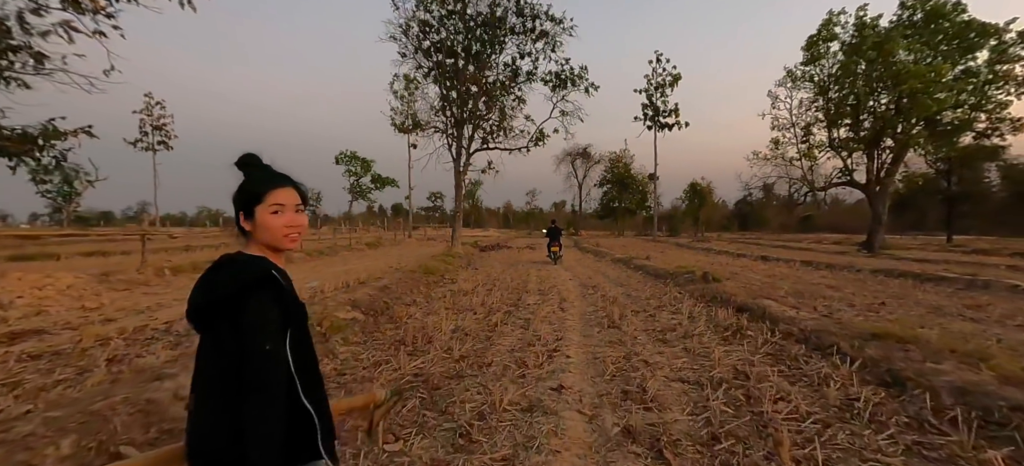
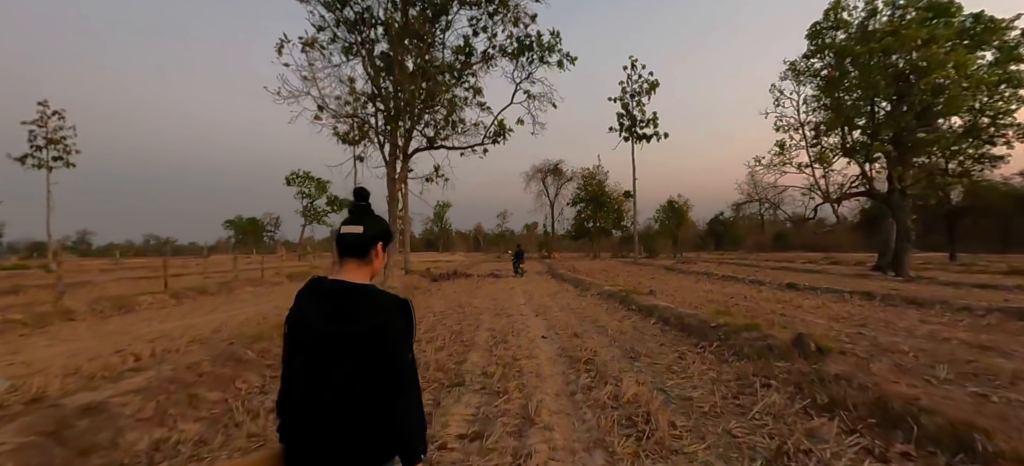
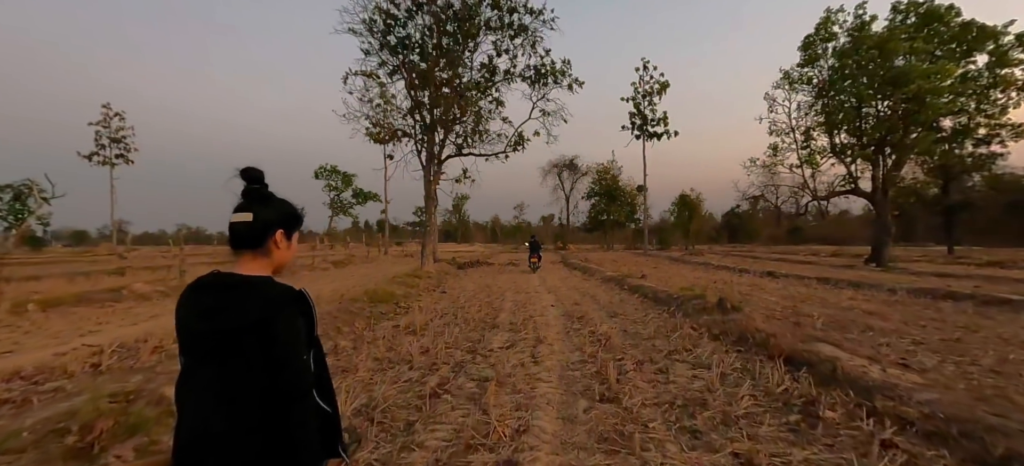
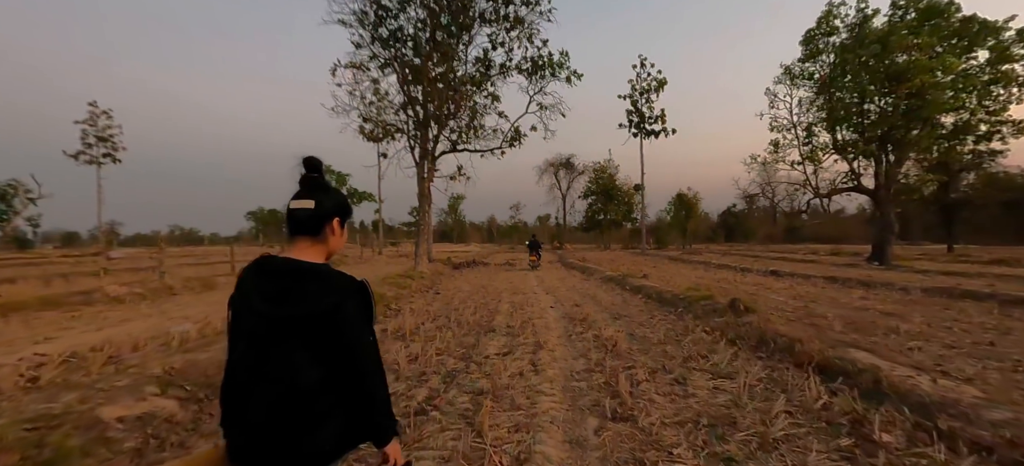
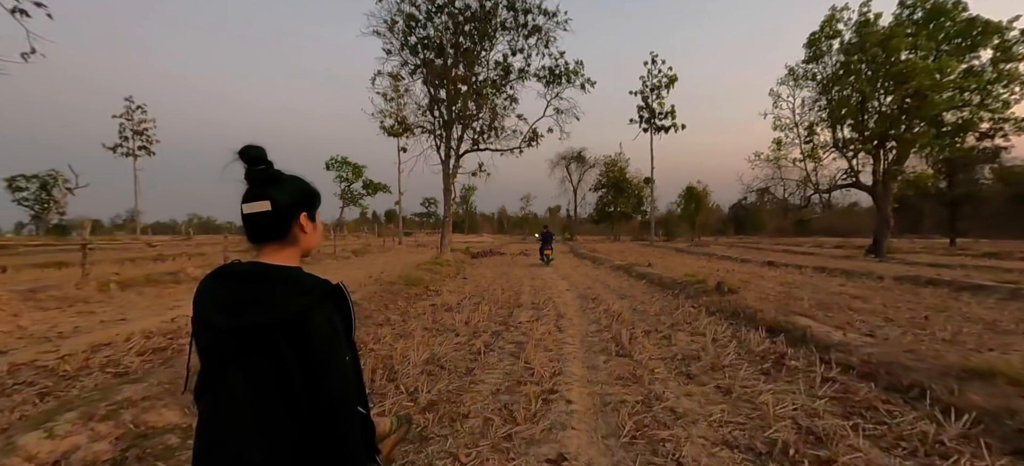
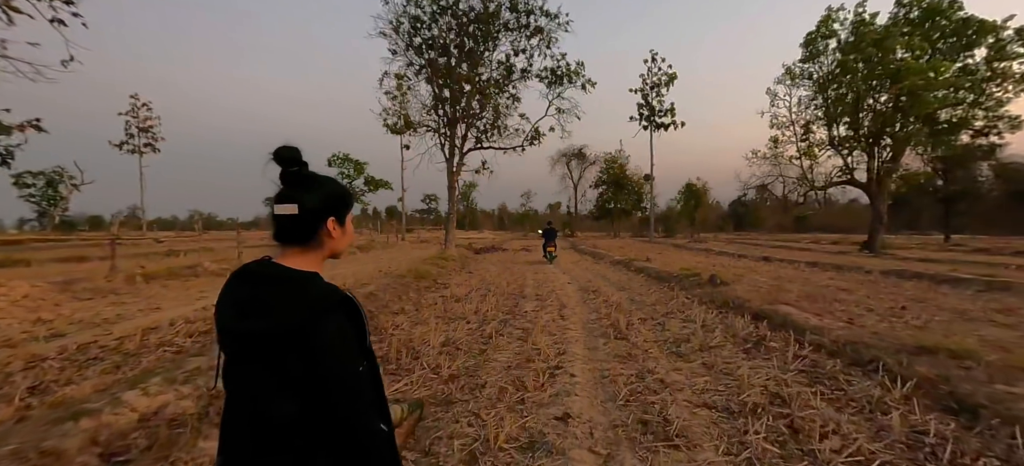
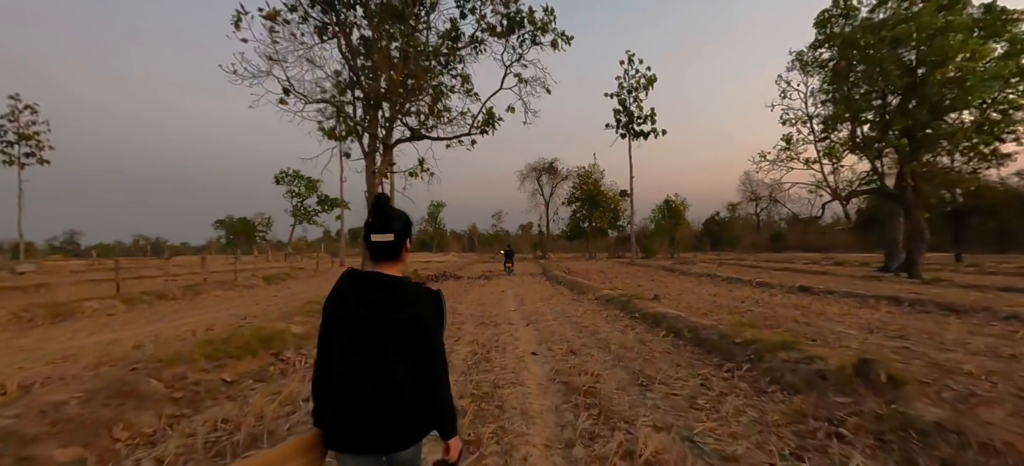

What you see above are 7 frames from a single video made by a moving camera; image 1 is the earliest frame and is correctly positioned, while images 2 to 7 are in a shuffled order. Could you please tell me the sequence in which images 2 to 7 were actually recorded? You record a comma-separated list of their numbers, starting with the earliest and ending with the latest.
6, 5, 3, 4, 2, 7
